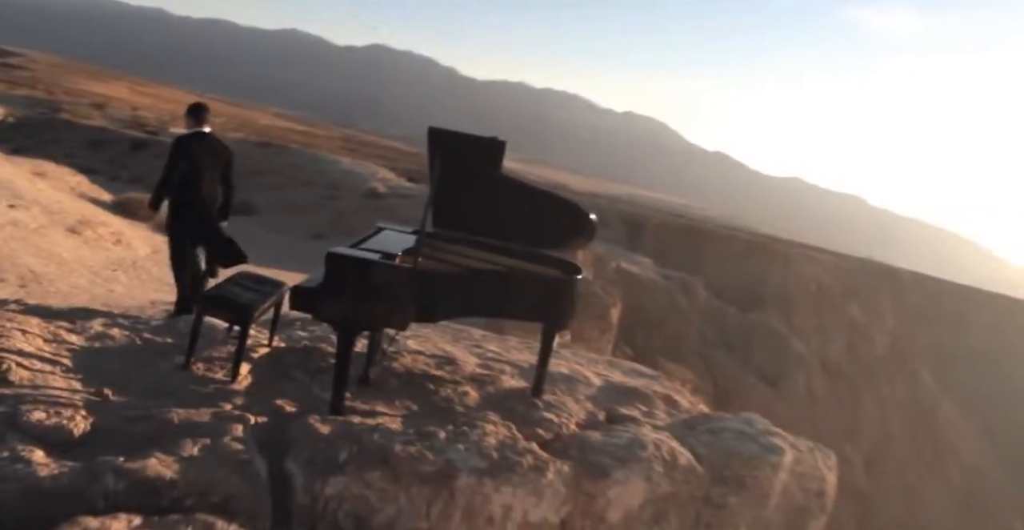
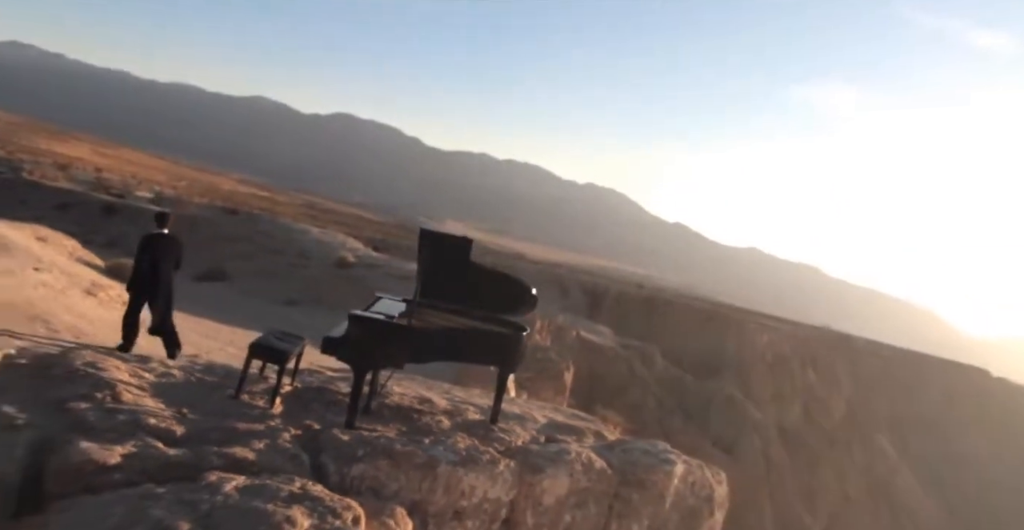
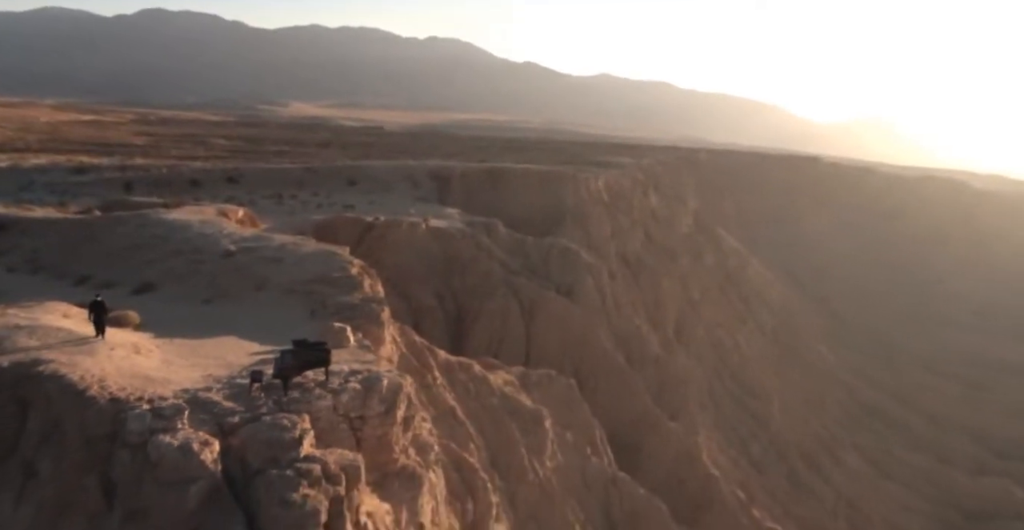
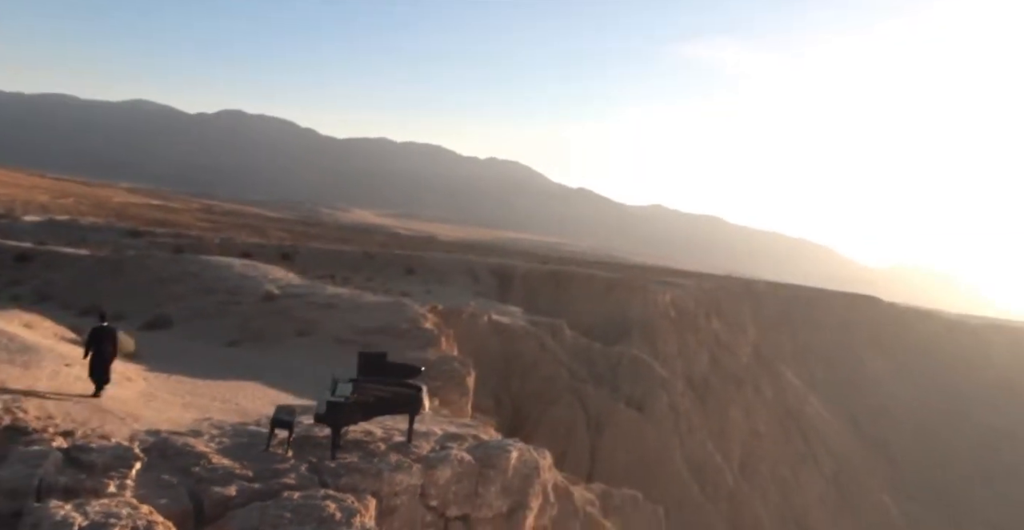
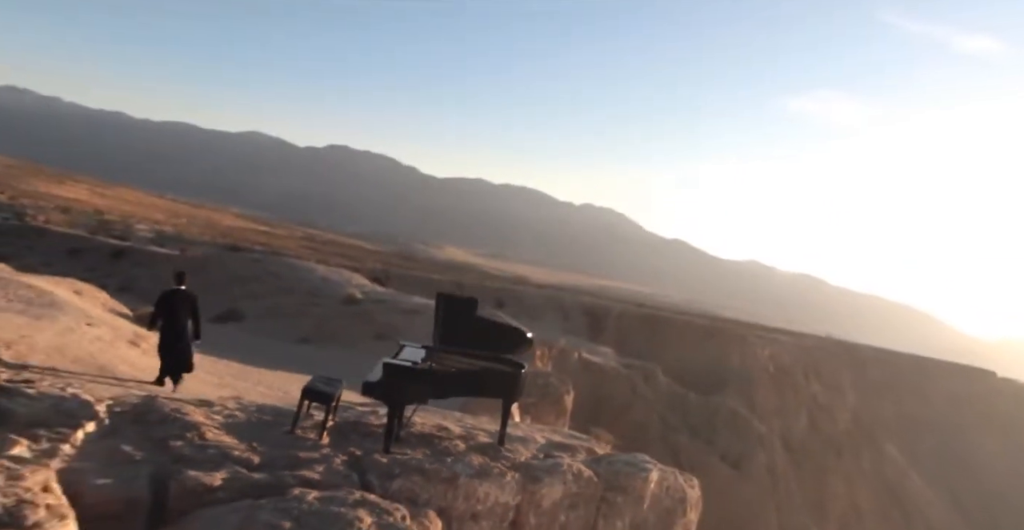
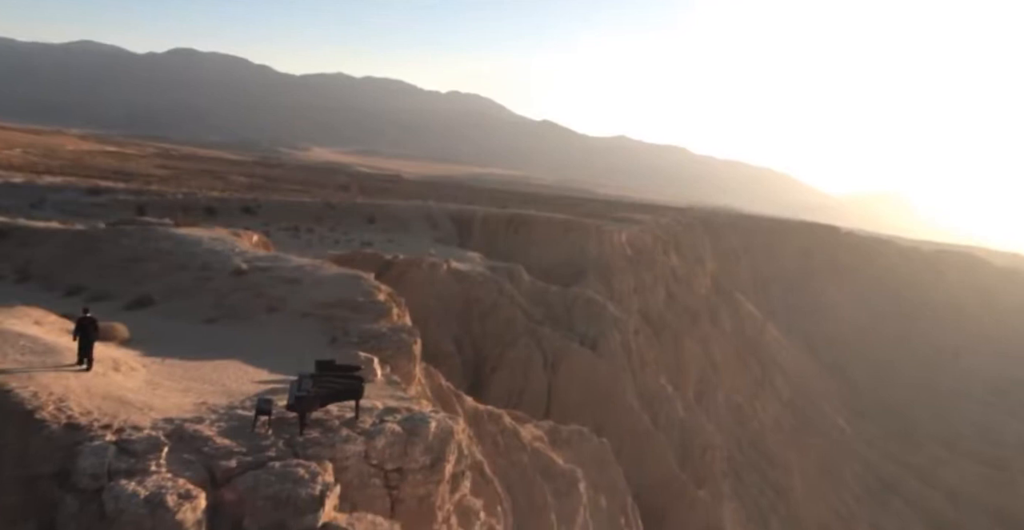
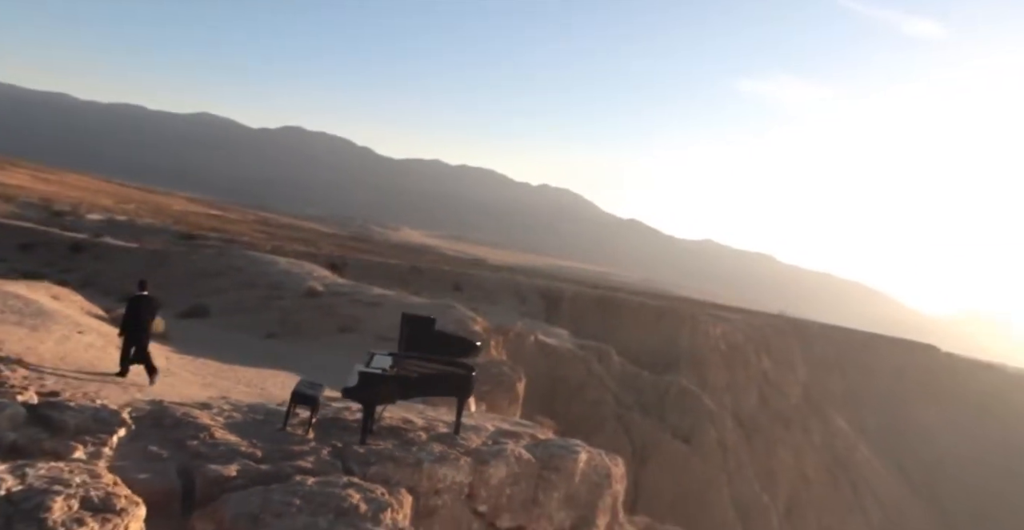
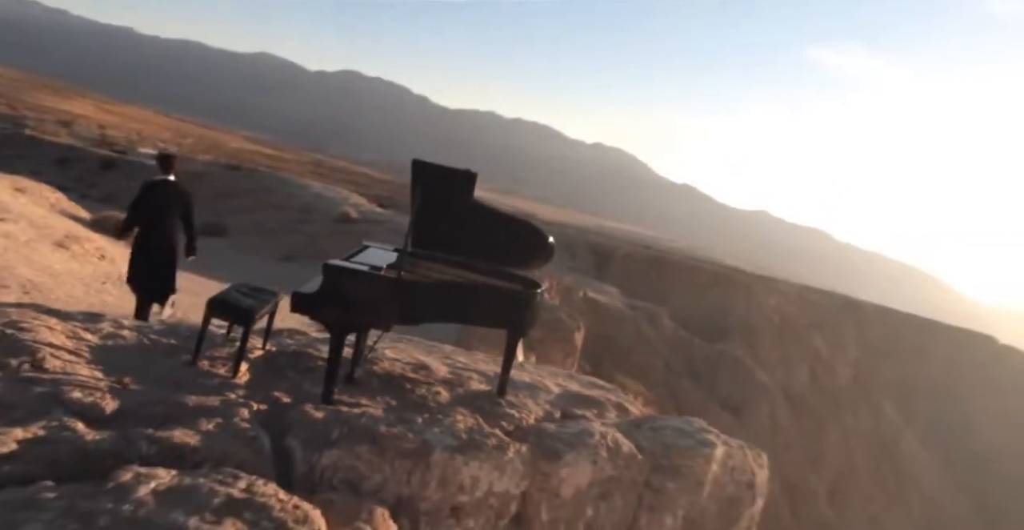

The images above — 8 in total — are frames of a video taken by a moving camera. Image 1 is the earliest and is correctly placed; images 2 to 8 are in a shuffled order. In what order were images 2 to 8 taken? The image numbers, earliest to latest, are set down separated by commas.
8, 2, 5, 7, 4, 6, 3
